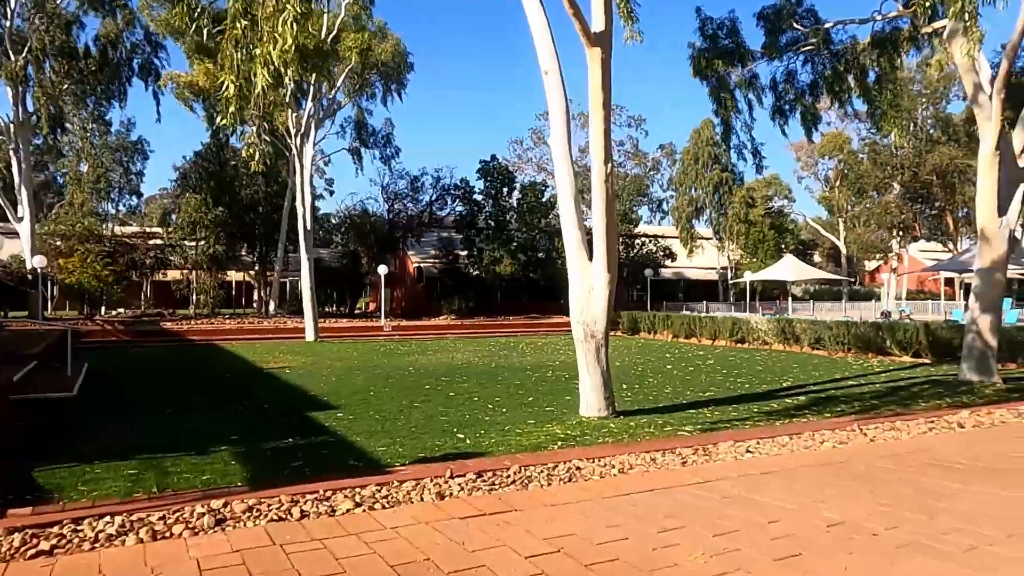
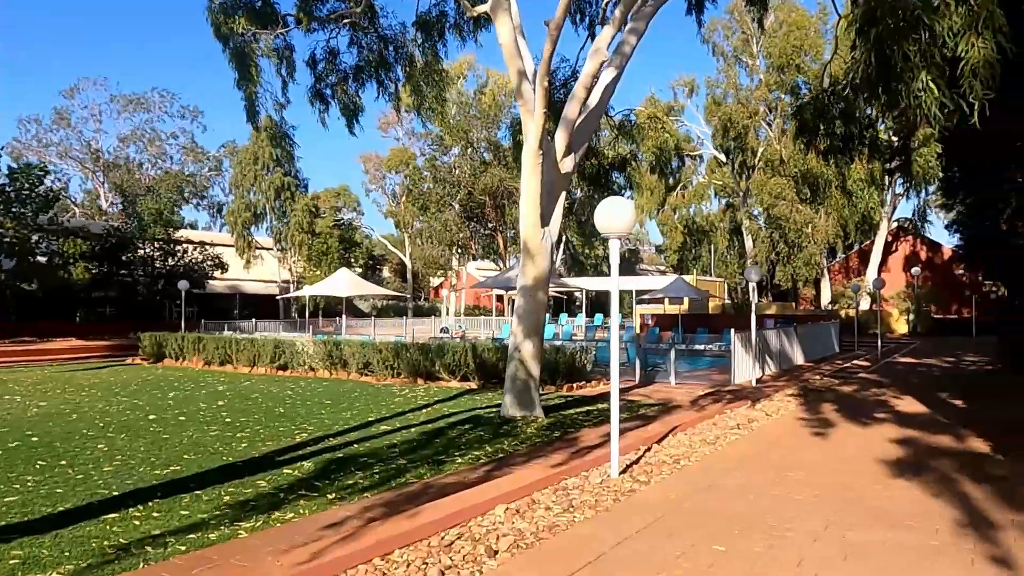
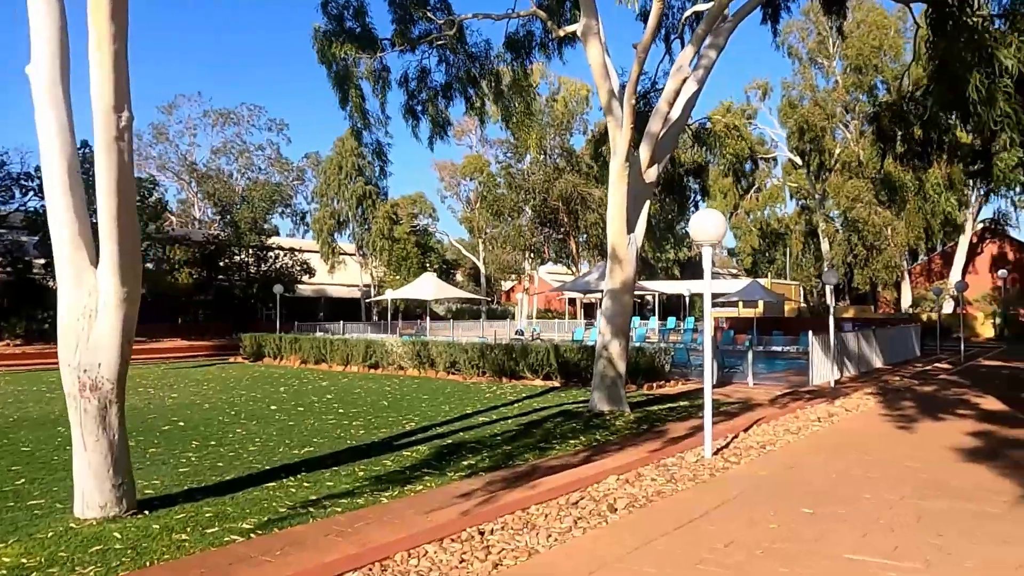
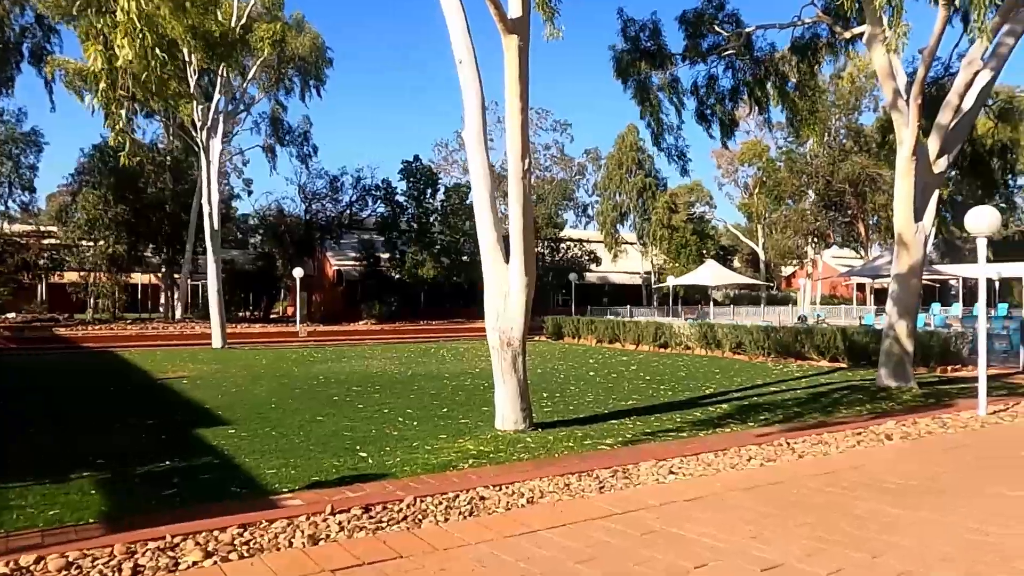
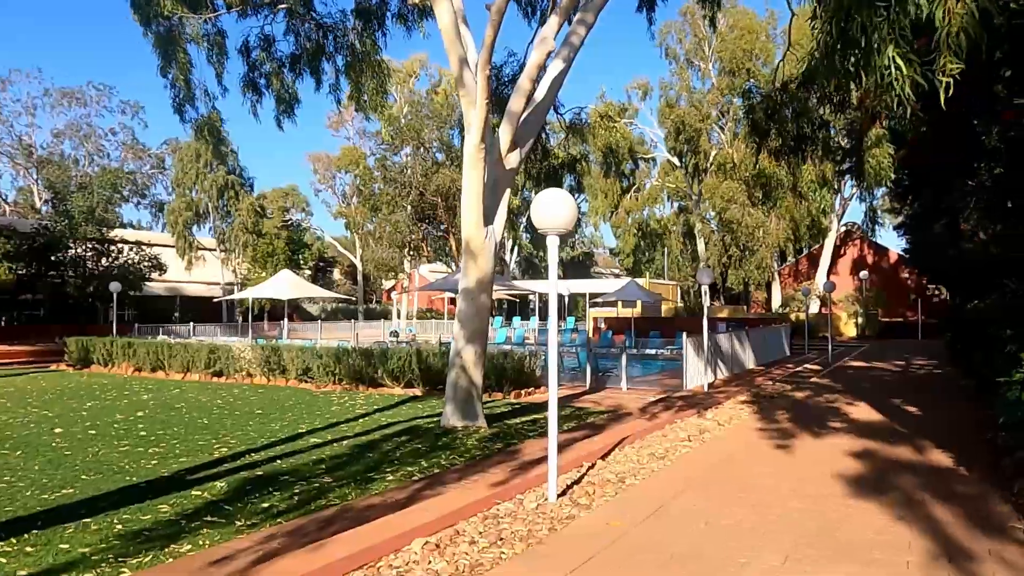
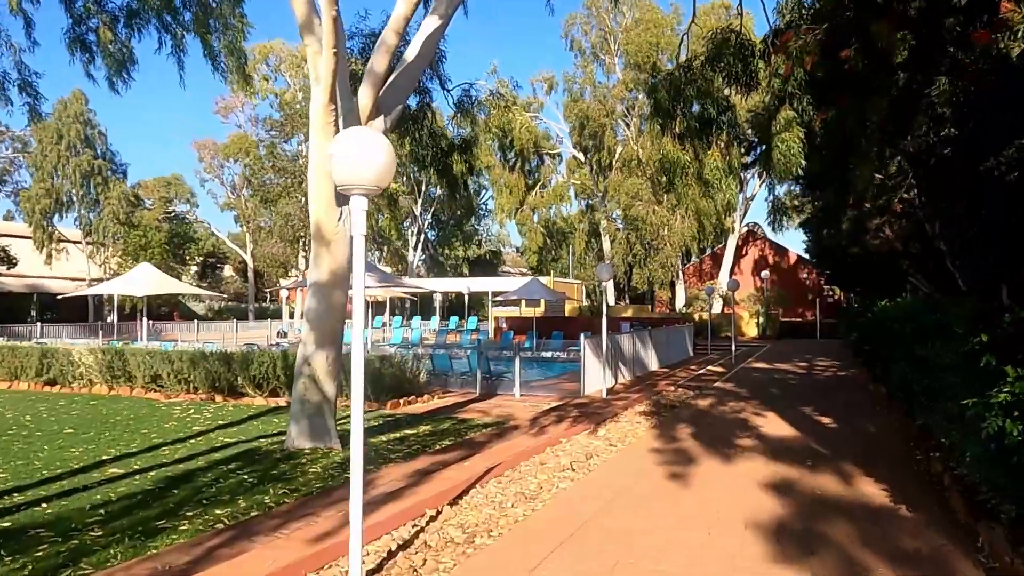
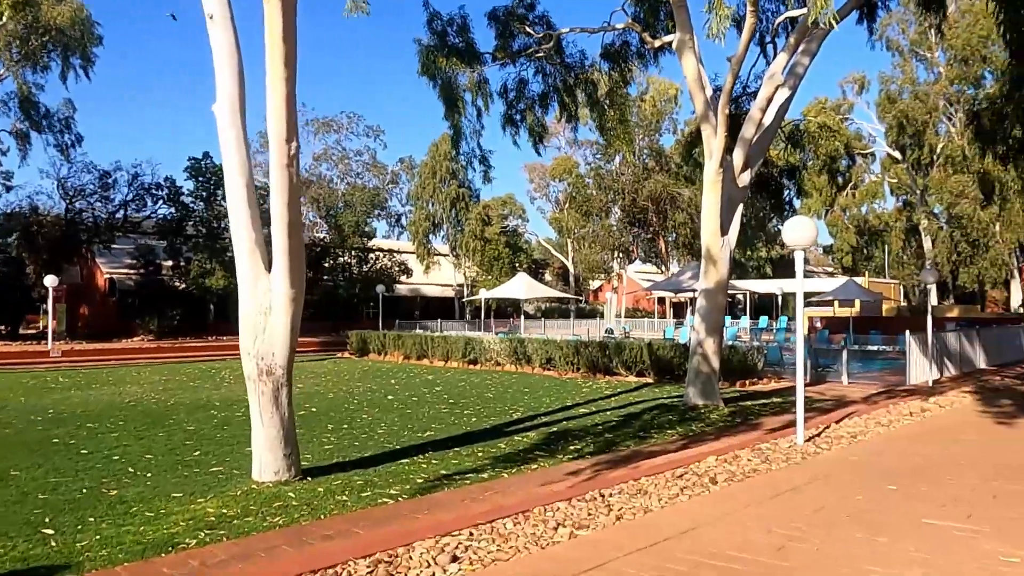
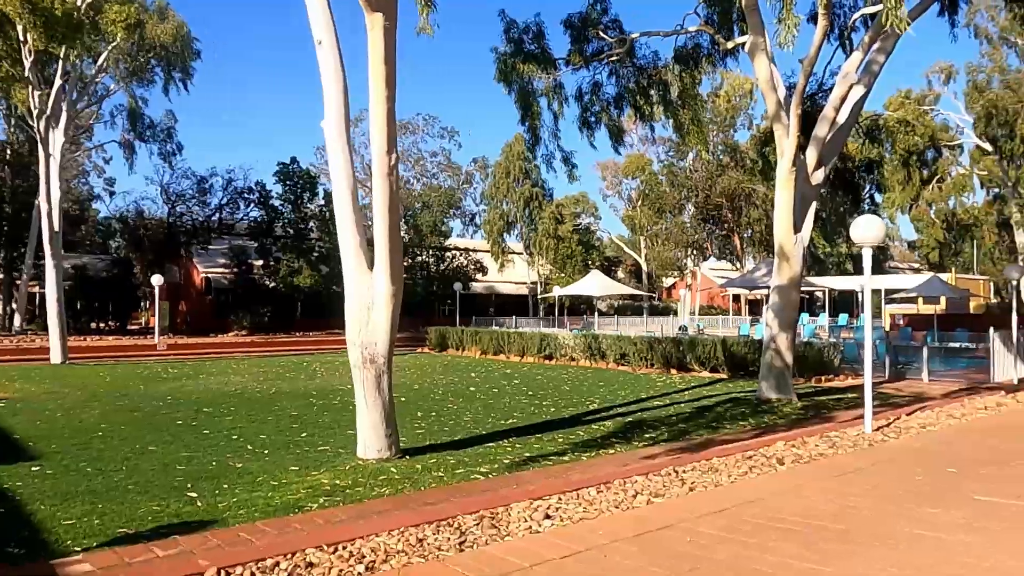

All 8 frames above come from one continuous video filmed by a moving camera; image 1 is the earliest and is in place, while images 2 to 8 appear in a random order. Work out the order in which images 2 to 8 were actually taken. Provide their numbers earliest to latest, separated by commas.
4, 8, 7, 3, 2, 5, 6
